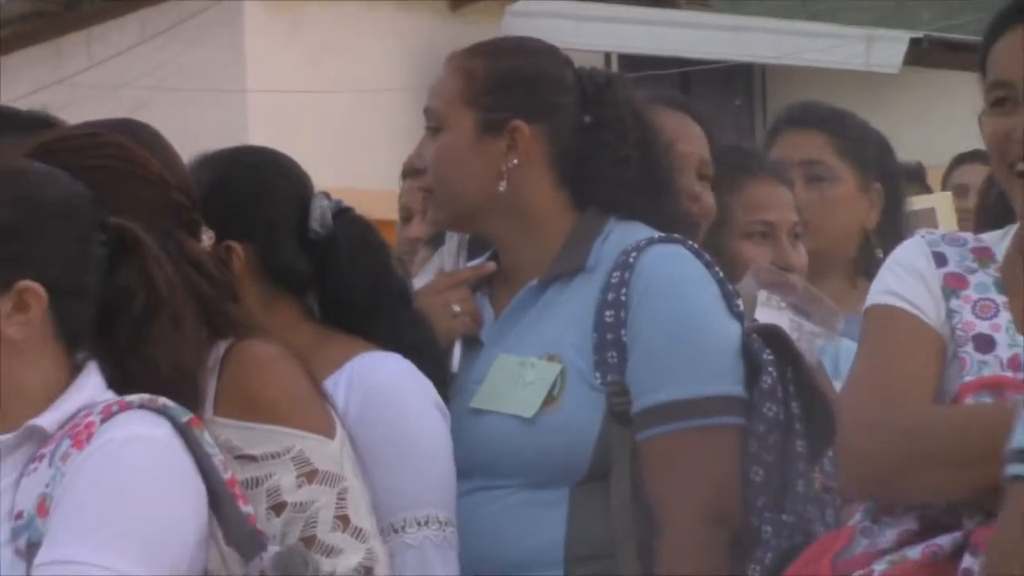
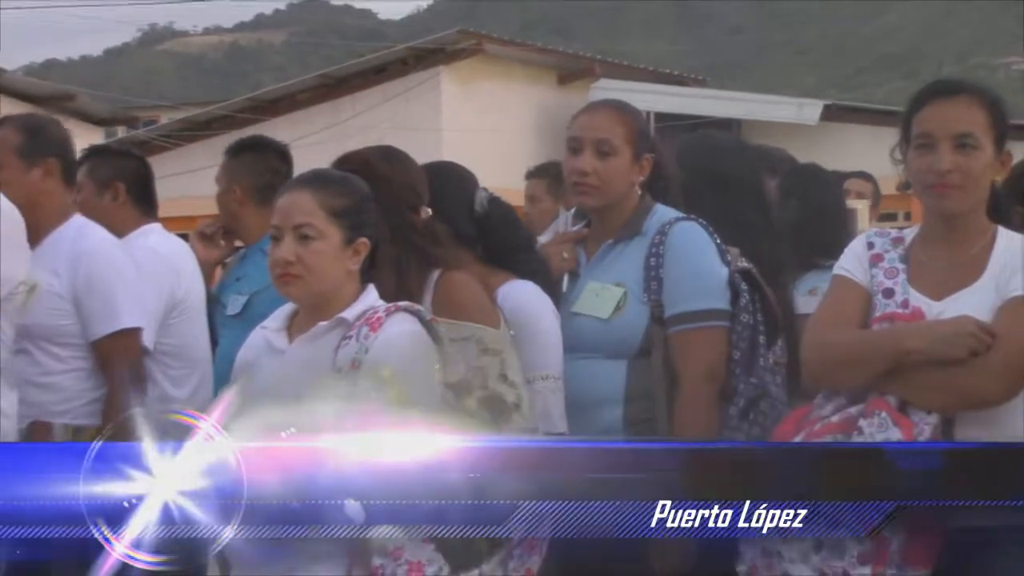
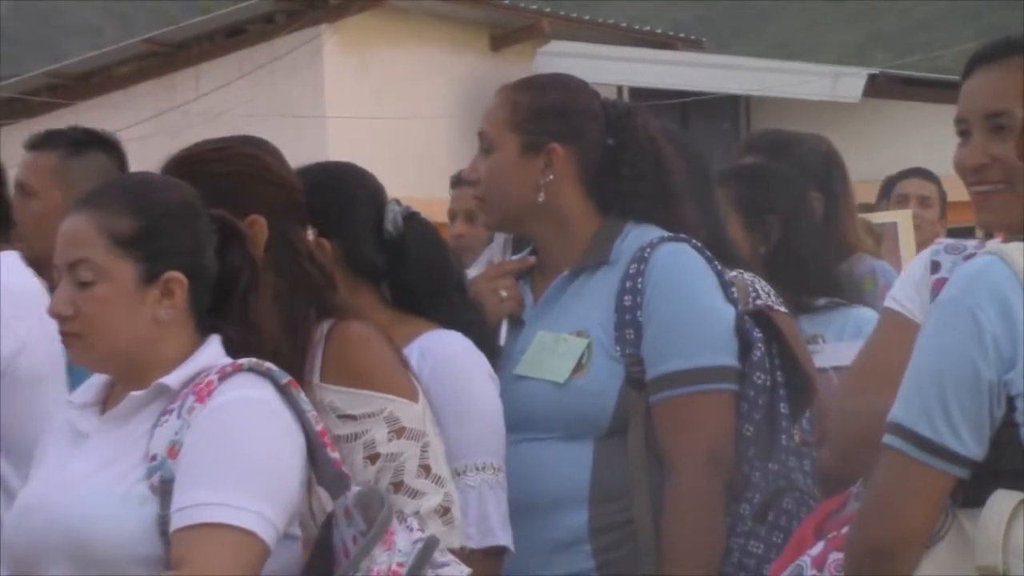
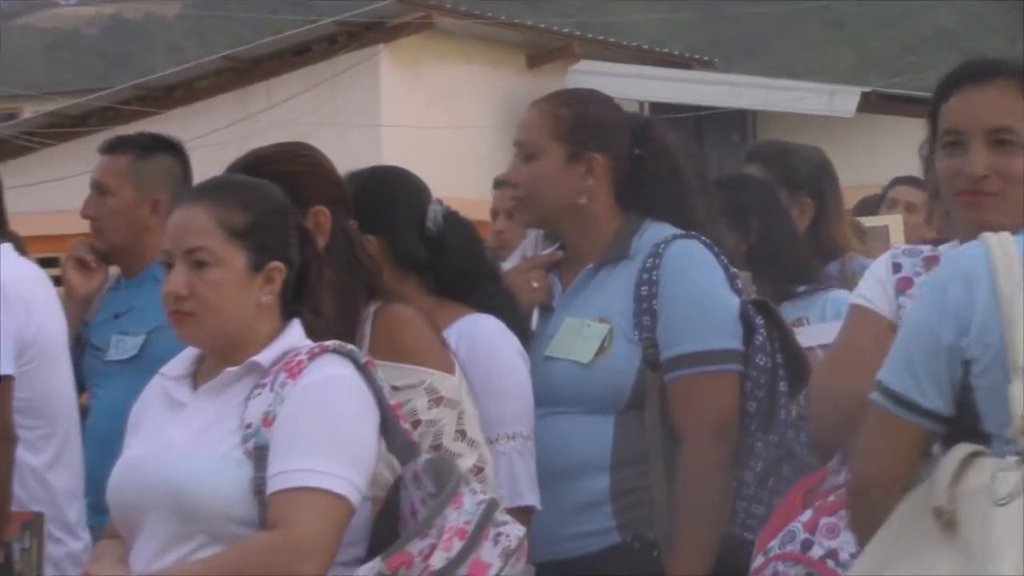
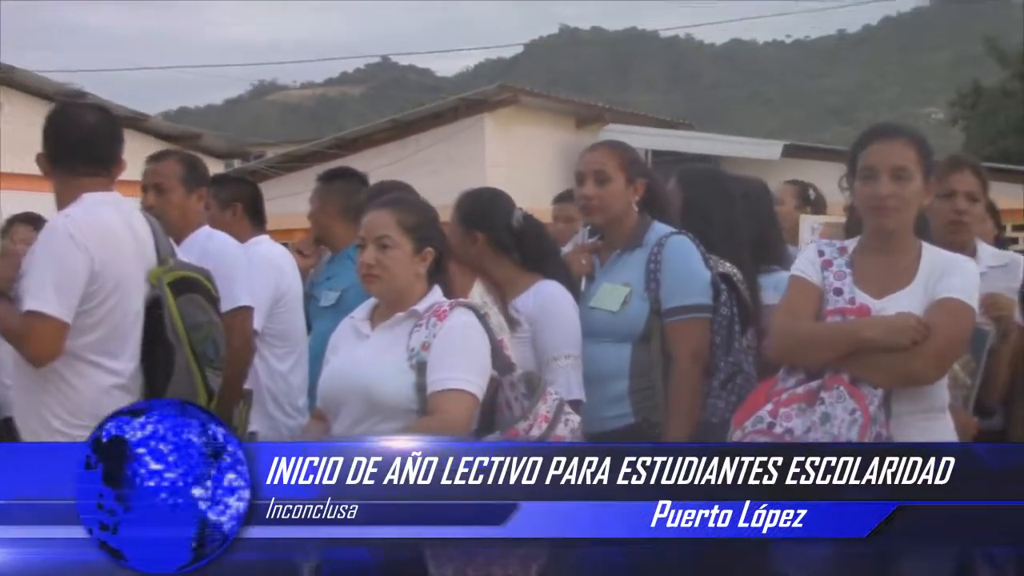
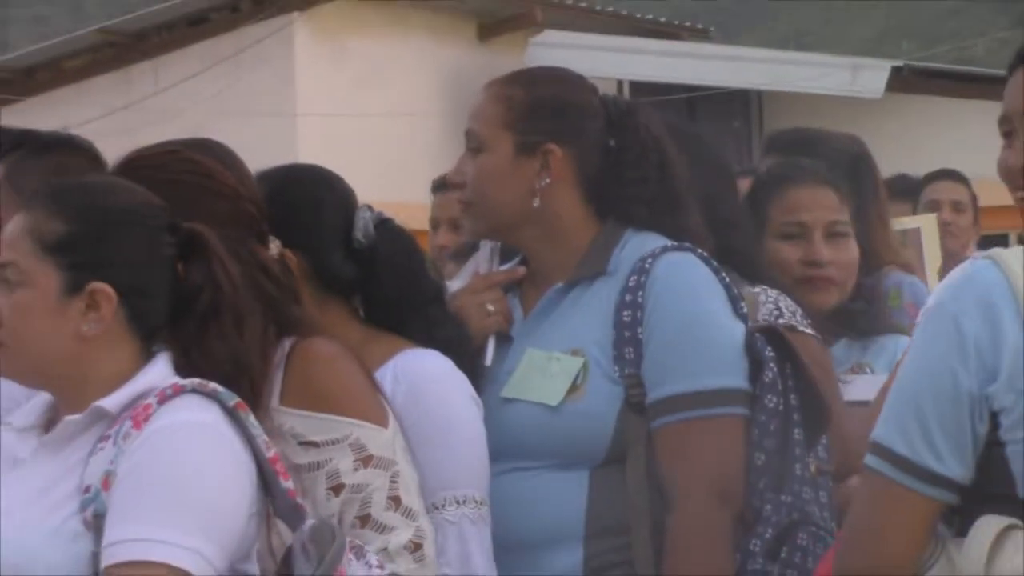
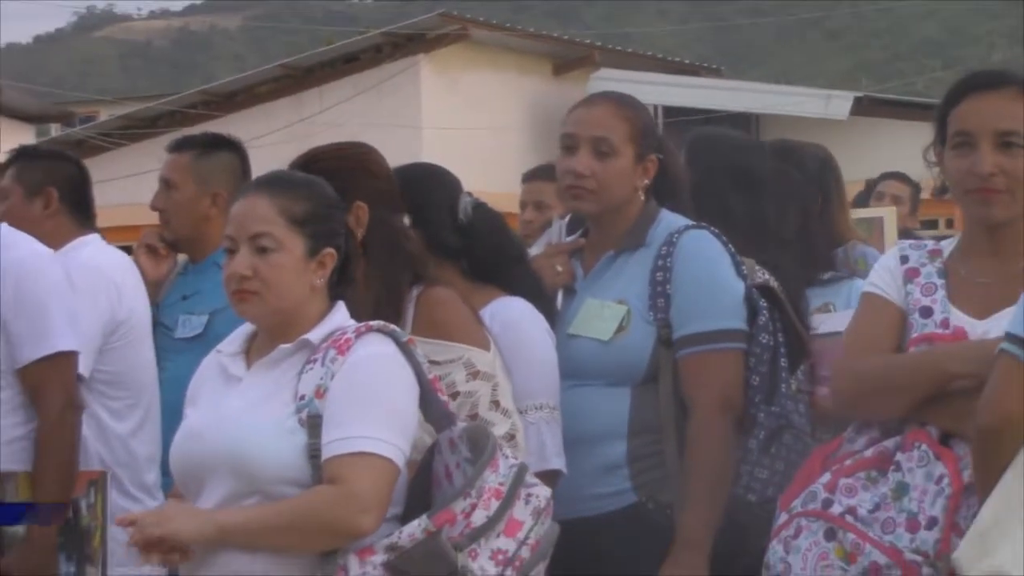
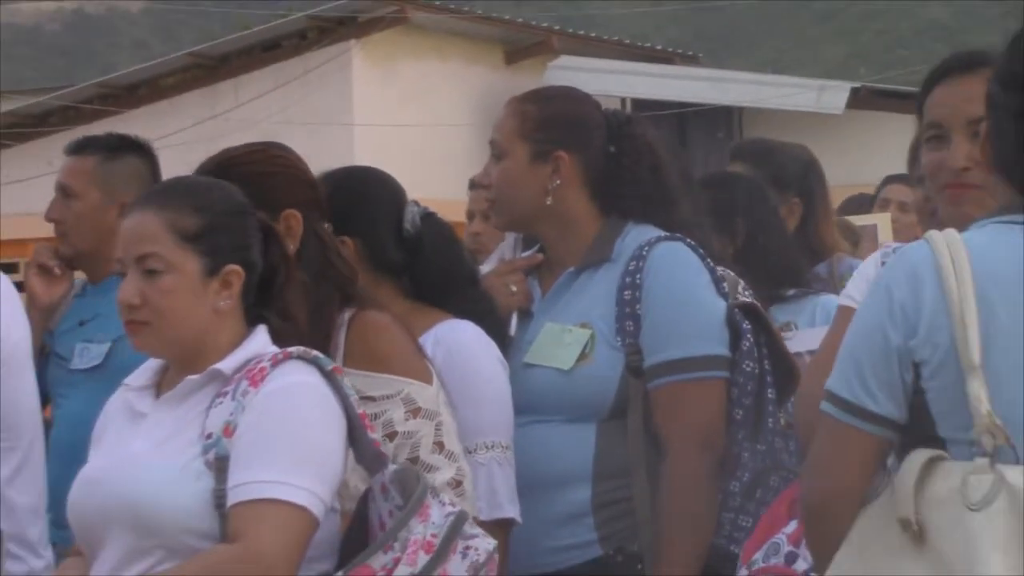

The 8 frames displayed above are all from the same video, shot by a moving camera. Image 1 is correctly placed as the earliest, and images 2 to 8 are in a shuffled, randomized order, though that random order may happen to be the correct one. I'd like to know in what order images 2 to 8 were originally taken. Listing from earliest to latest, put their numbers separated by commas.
6, 3, 8, 4, 7, 2, 5
